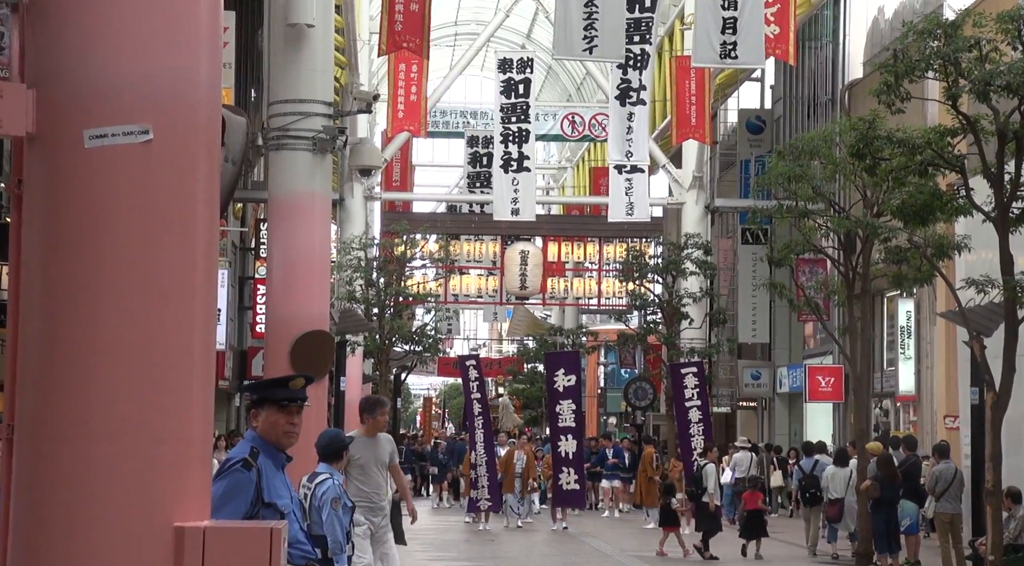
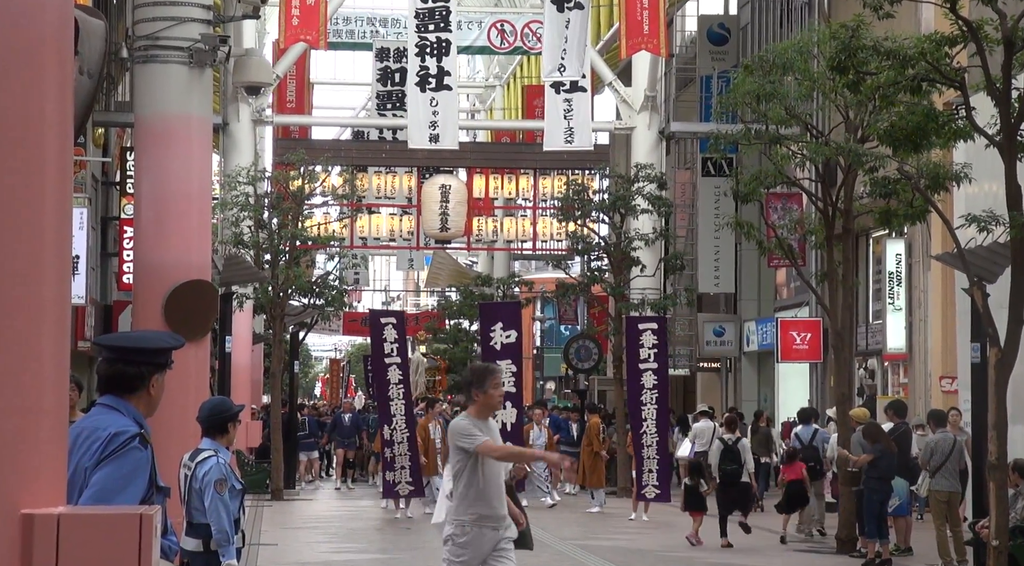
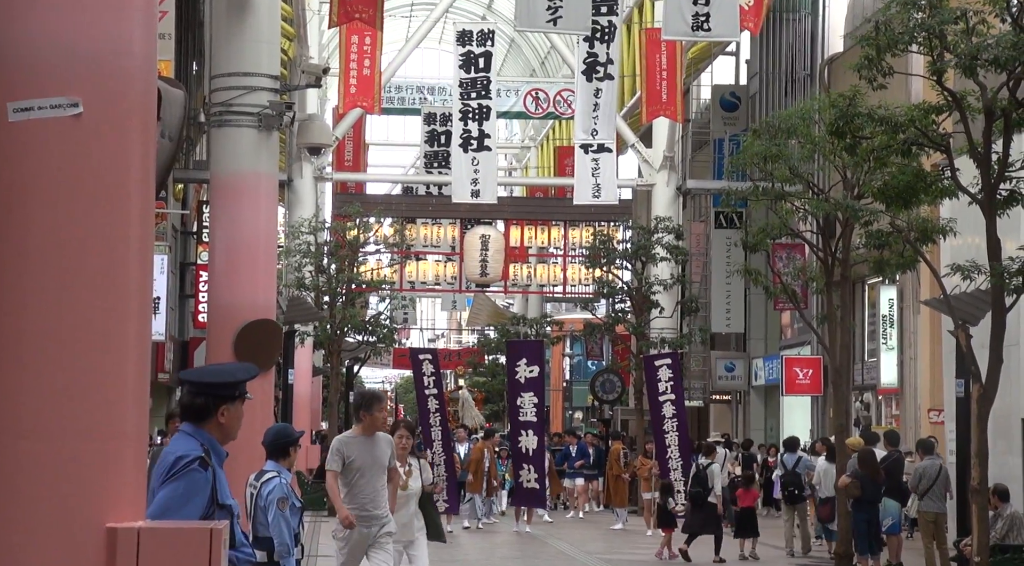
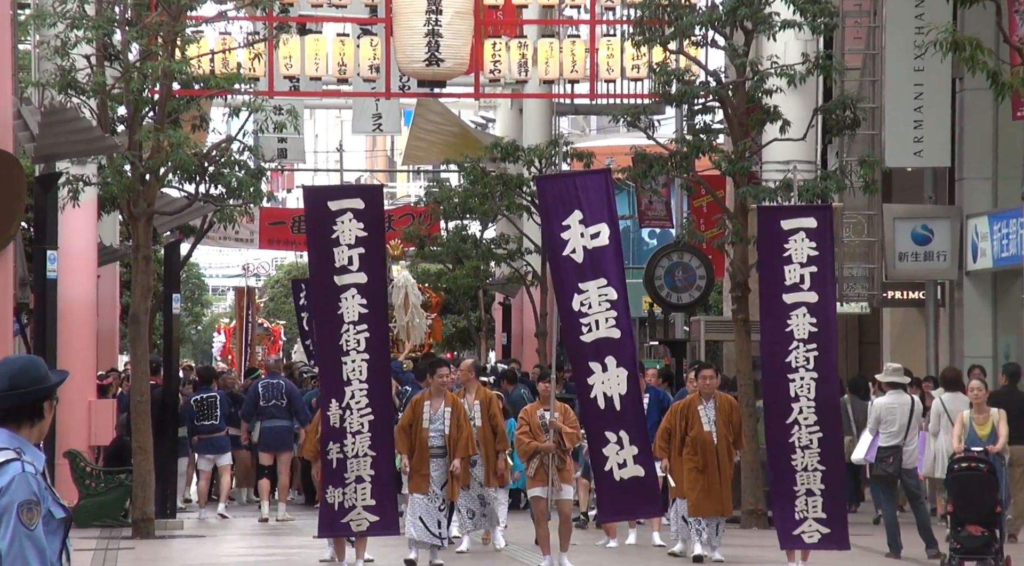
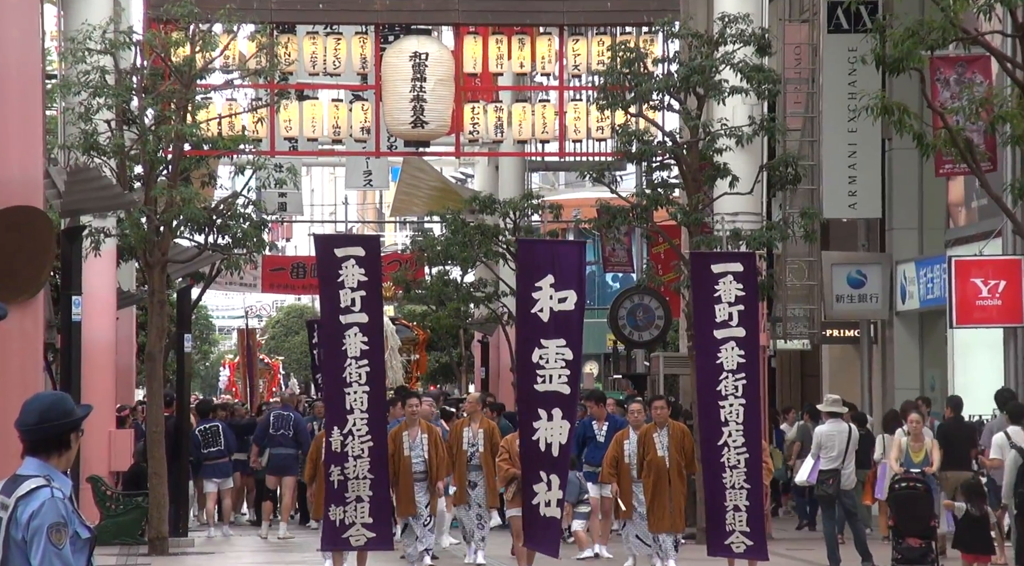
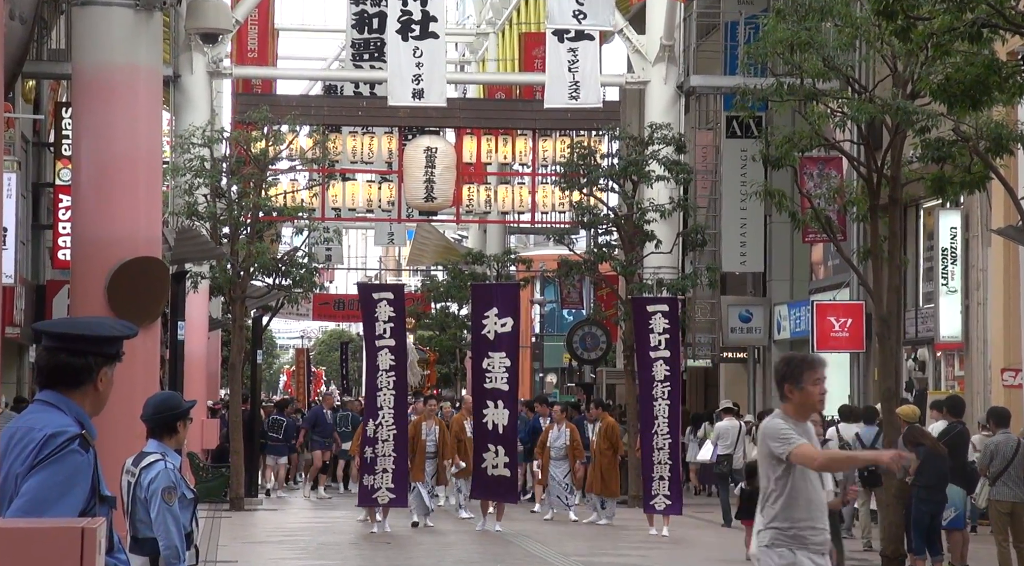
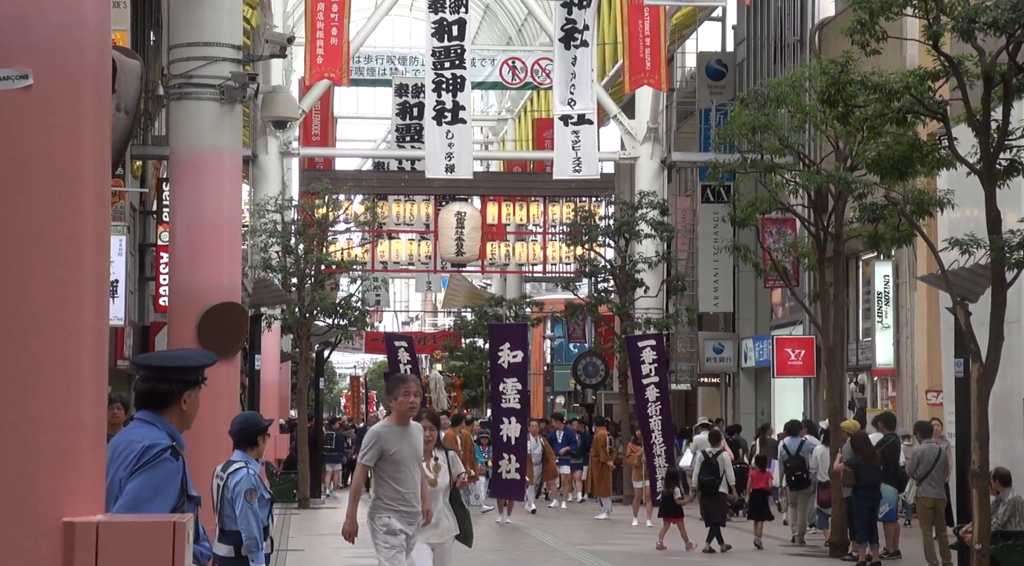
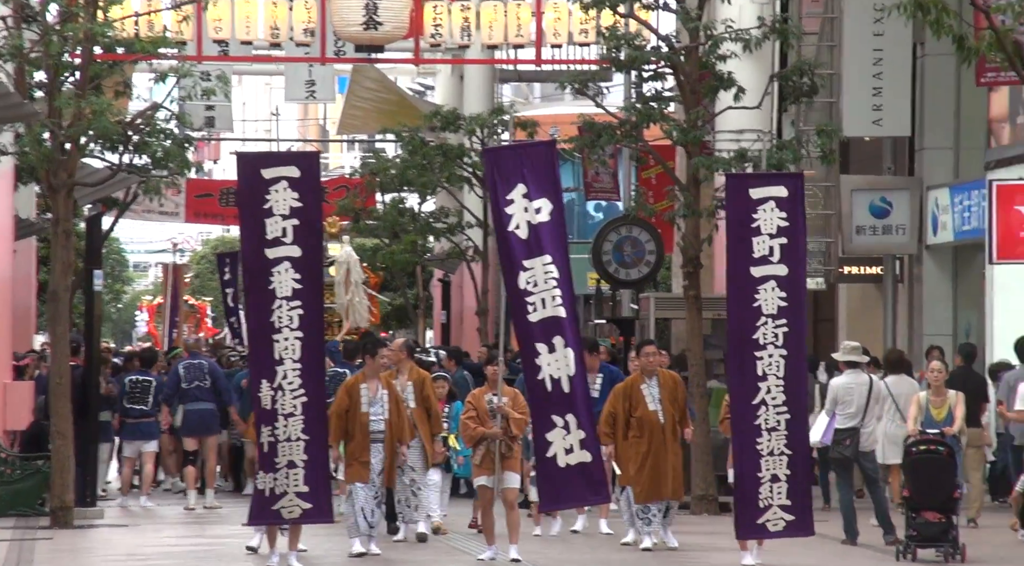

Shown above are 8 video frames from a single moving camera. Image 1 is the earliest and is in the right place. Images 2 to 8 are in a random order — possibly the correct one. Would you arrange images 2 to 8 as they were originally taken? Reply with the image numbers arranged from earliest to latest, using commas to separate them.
3, 7, 2, 6, 5, 4, 8
